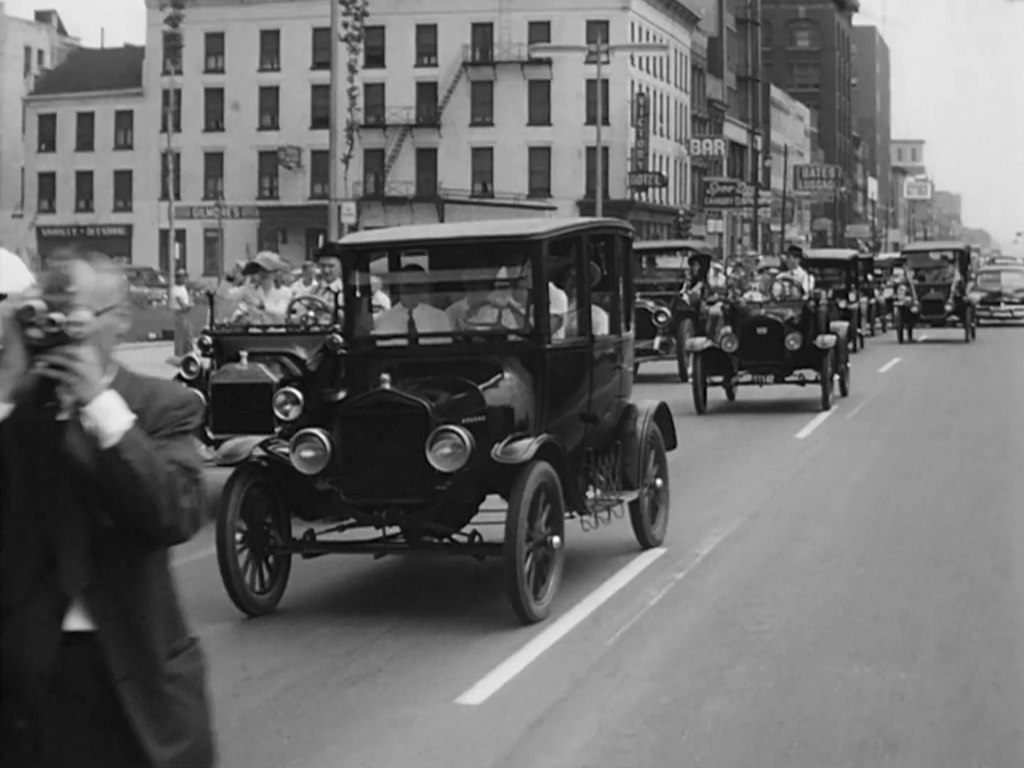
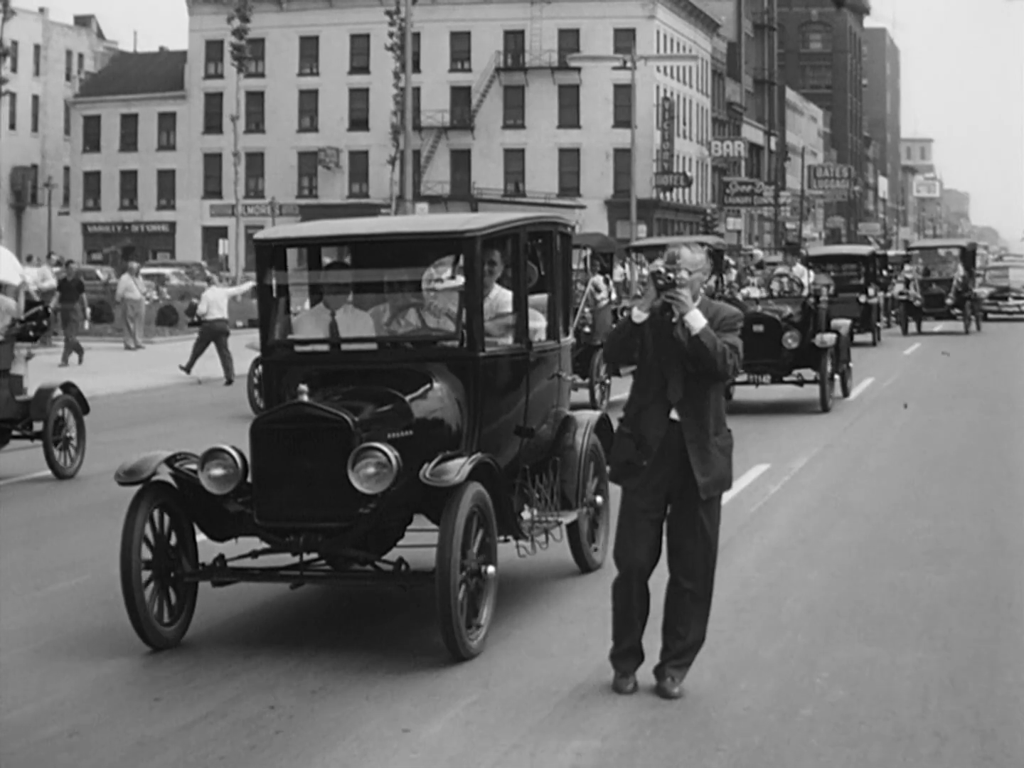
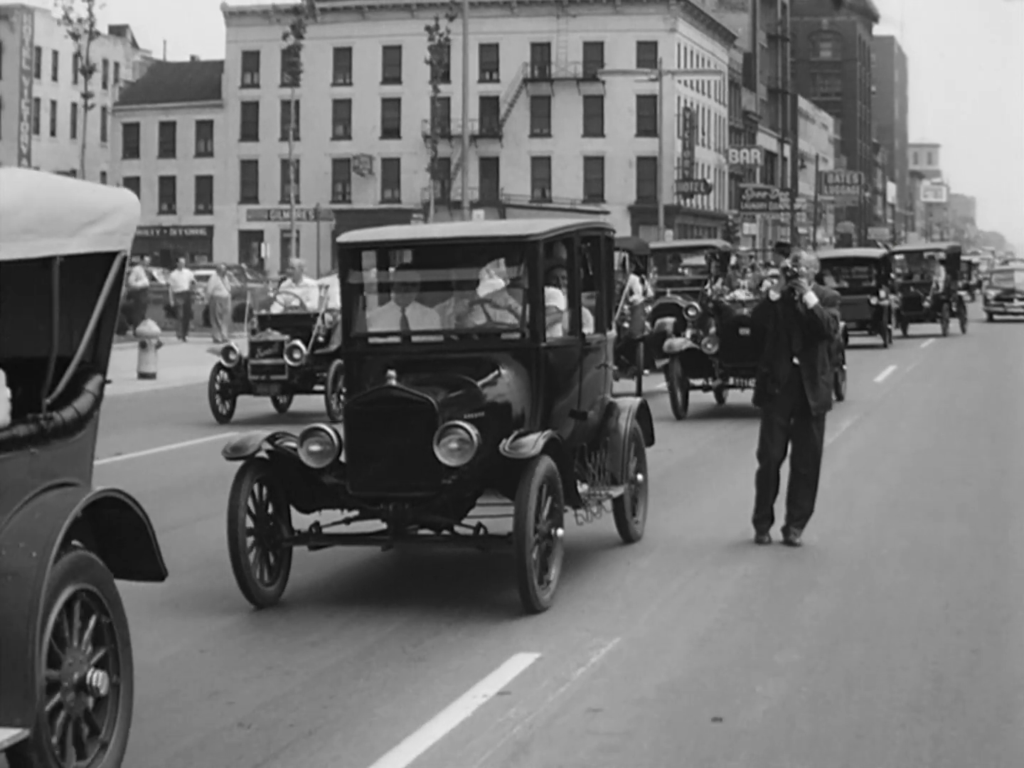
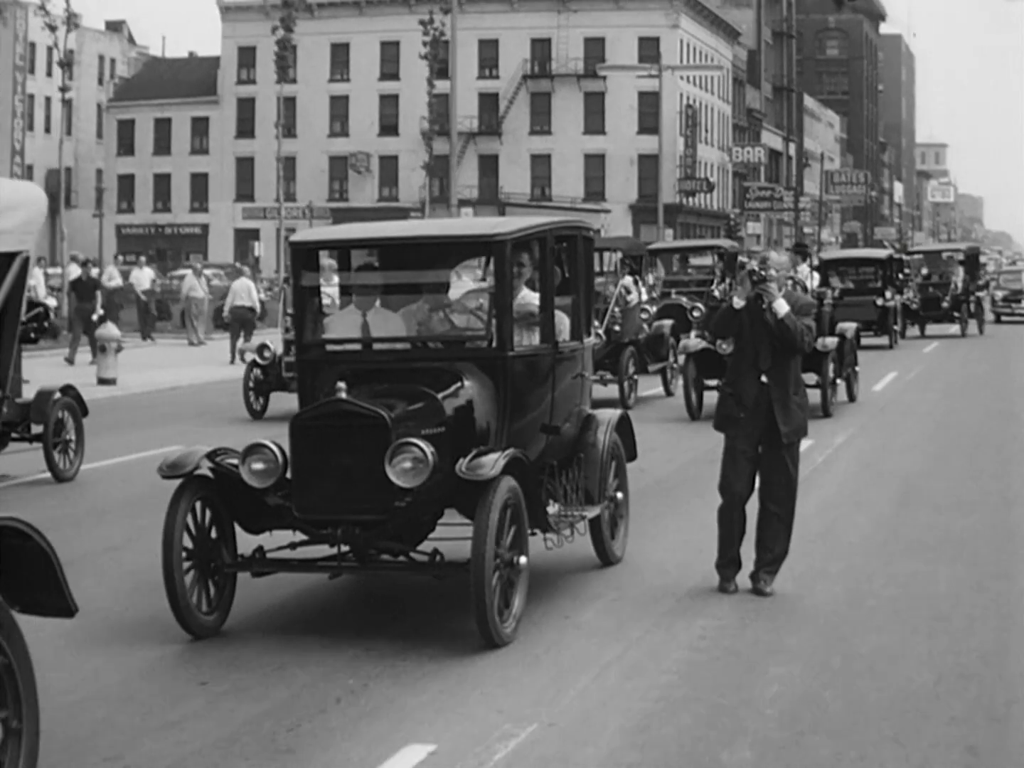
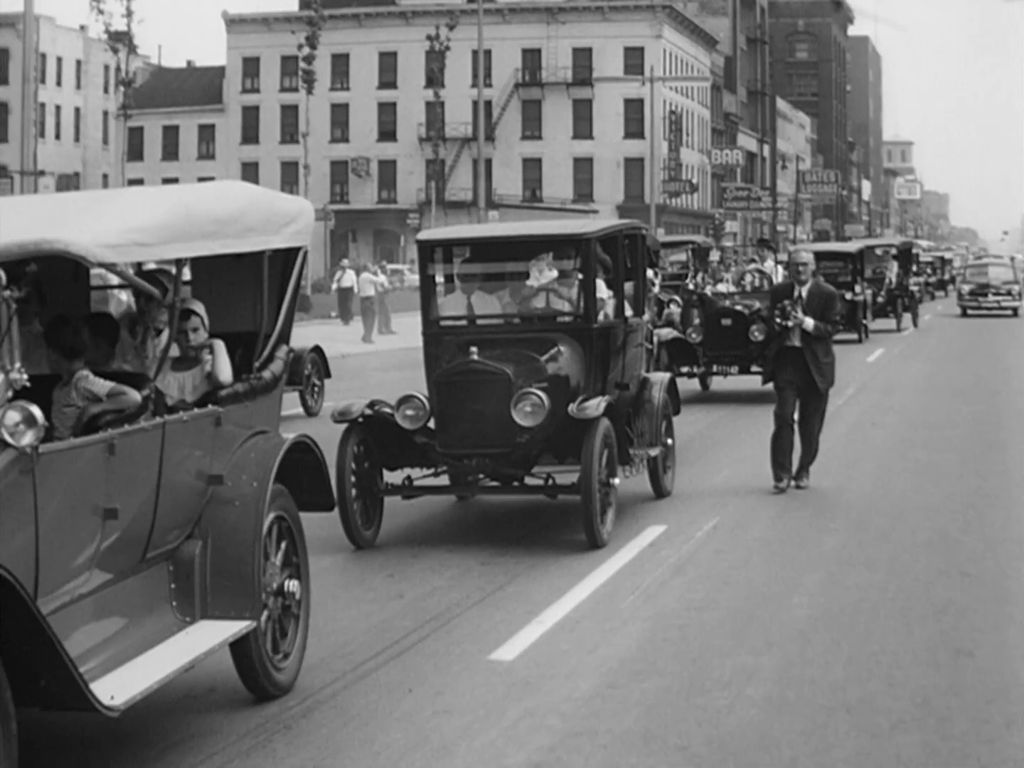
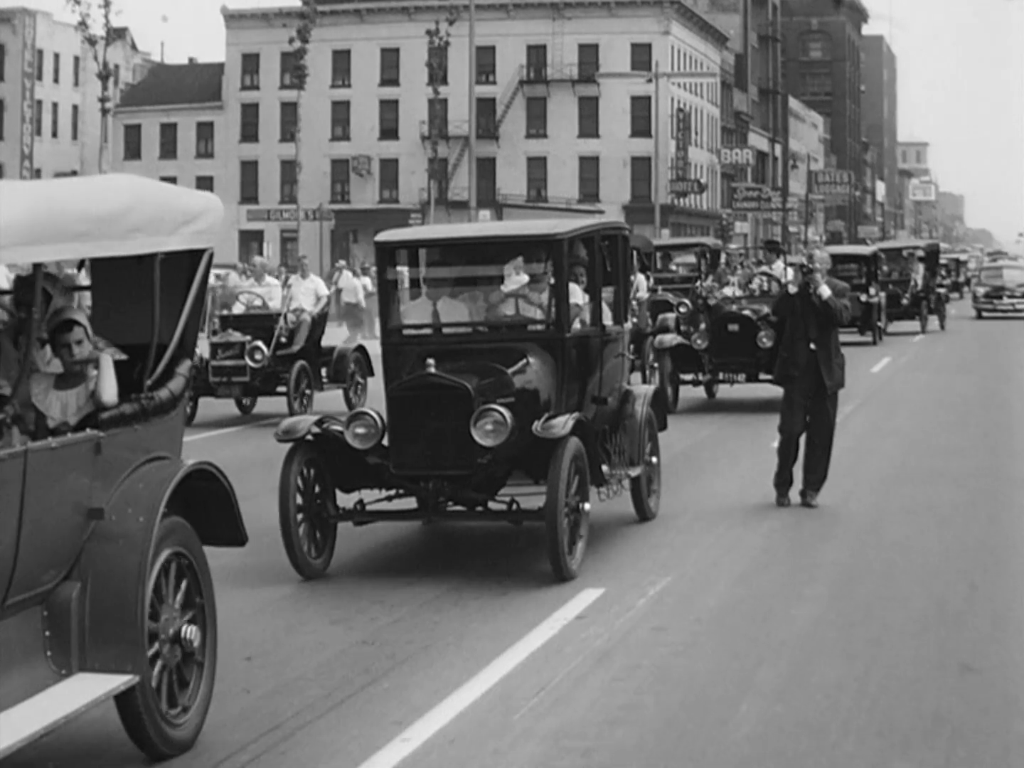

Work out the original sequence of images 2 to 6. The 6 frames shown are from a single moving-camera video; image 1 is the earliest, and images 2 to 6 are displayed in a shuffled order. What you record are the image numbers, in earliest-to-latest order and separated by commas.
2, 4, 3, 6, 5
